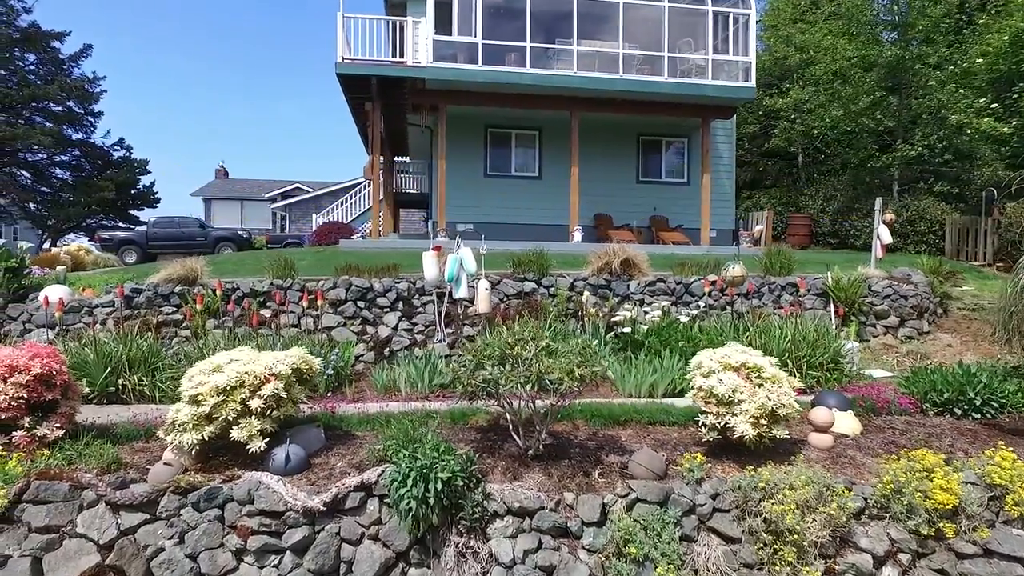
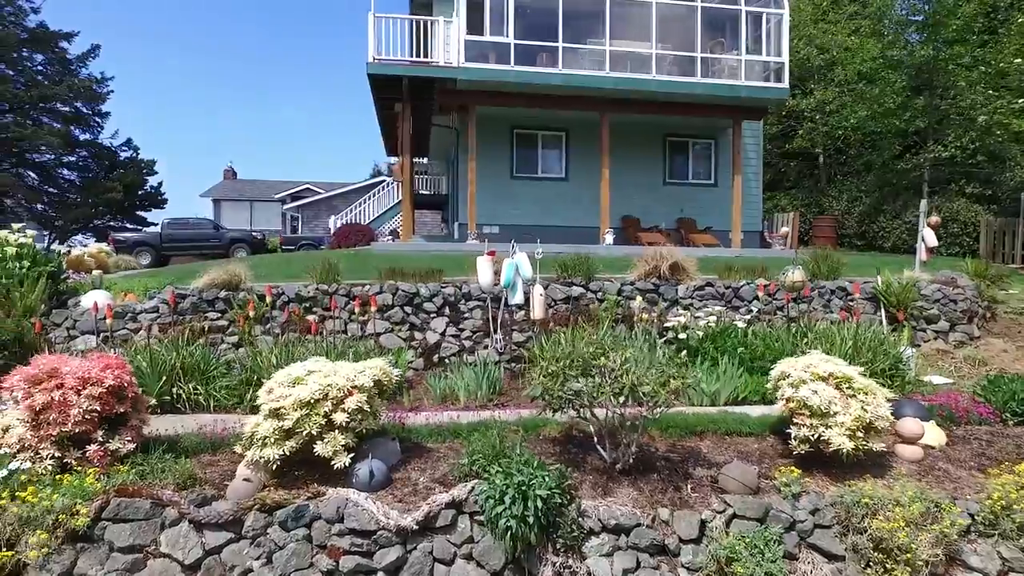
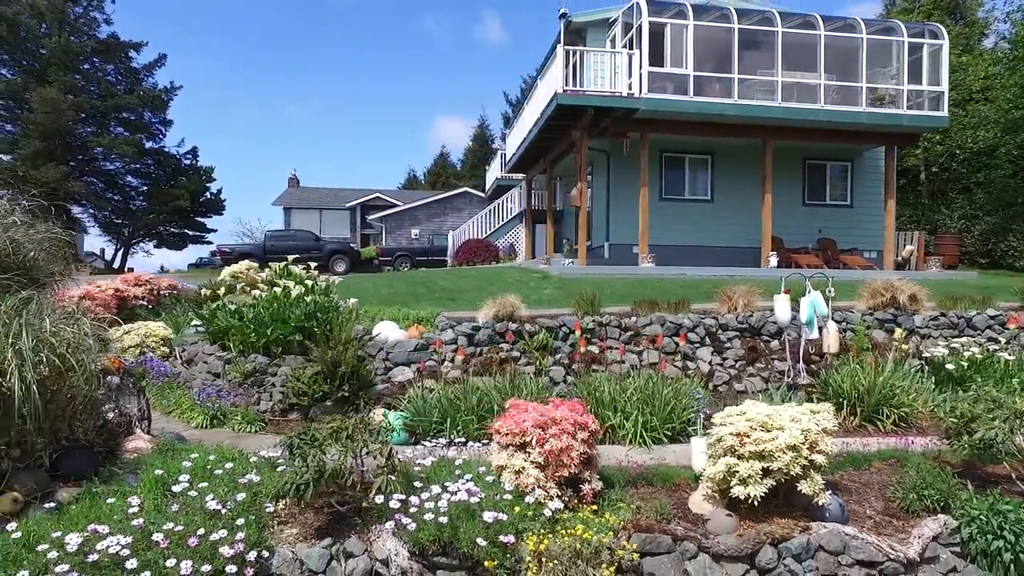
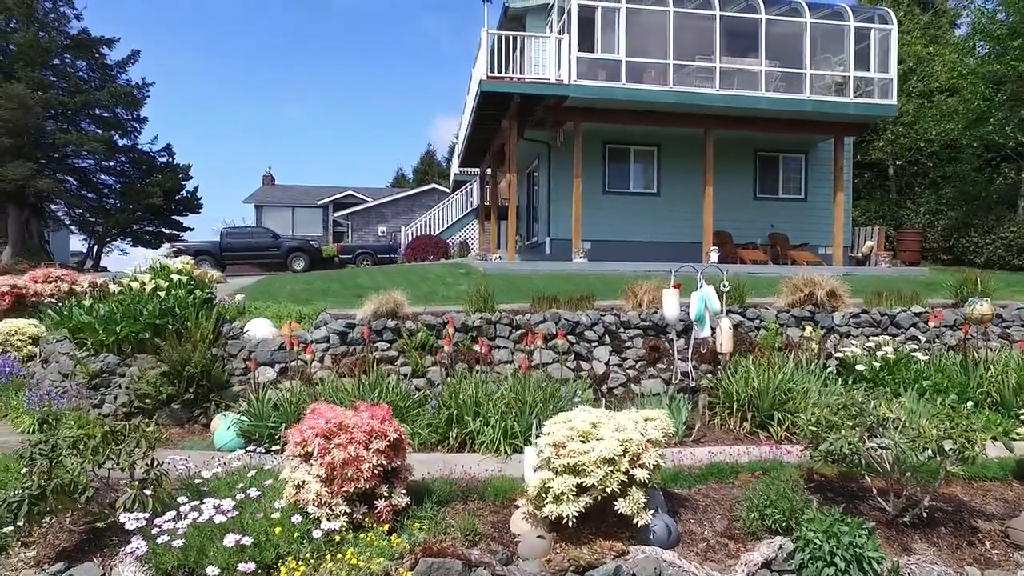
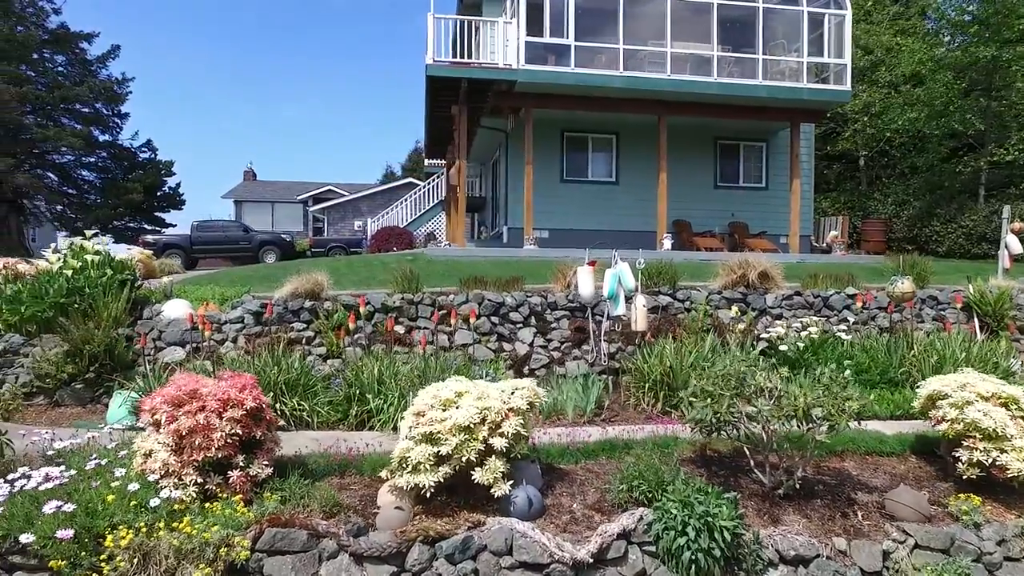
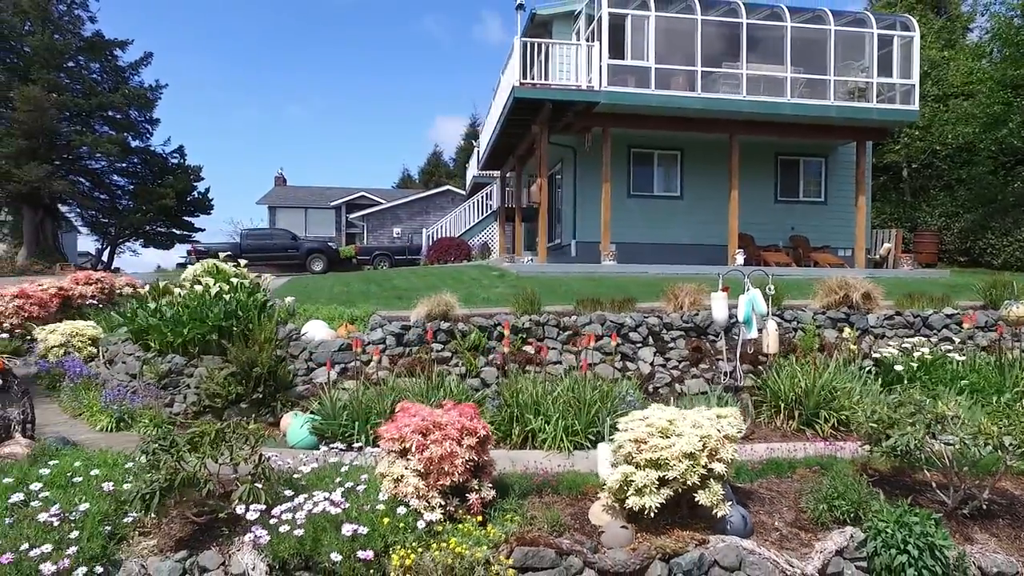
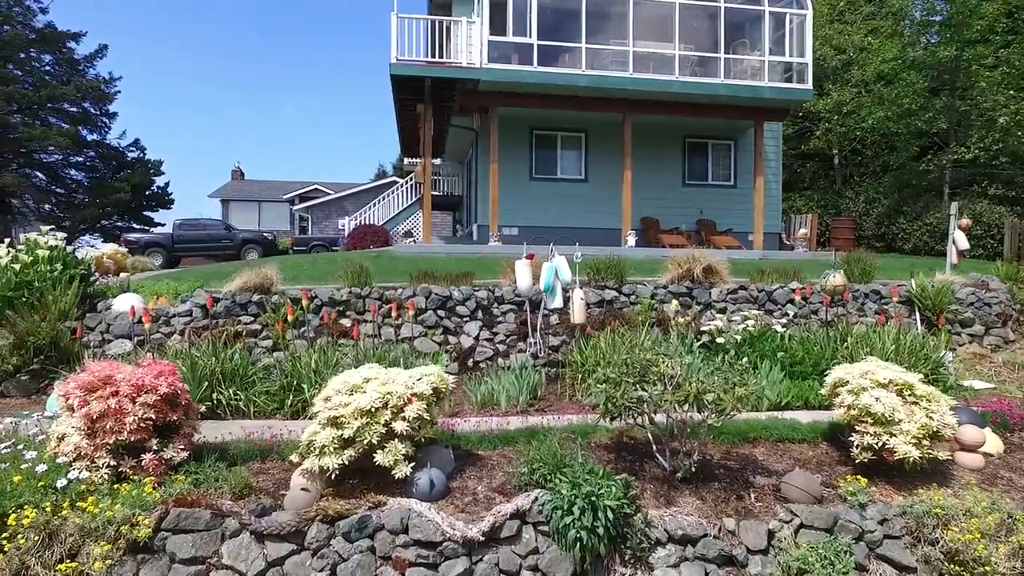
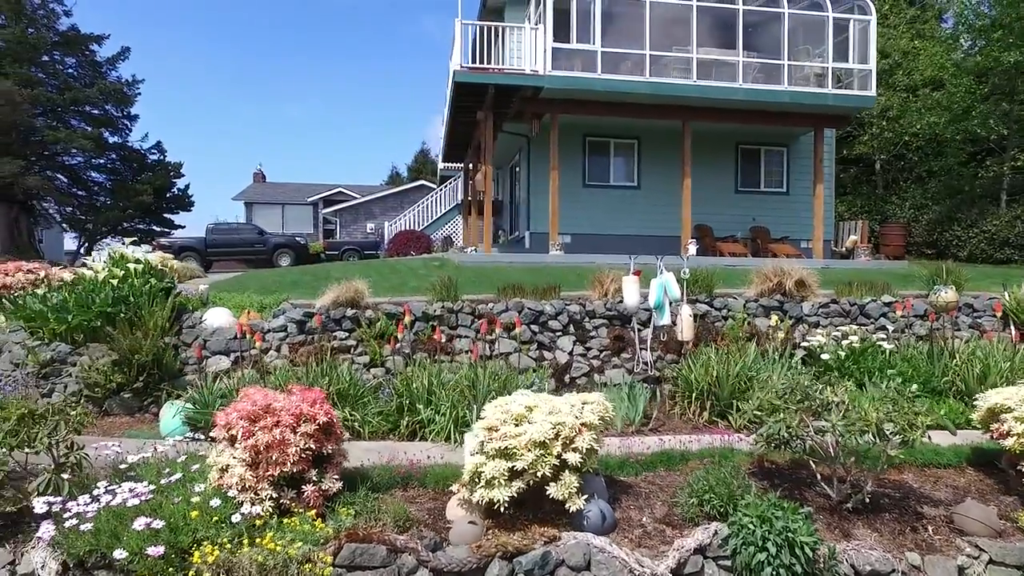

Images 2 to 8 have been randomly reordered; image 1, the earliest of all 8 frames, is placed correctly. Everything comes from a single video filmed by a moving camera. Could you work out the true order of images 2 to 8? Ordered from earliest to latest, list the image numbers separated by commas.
2, 7, 5, 8, 4, 6, 3
